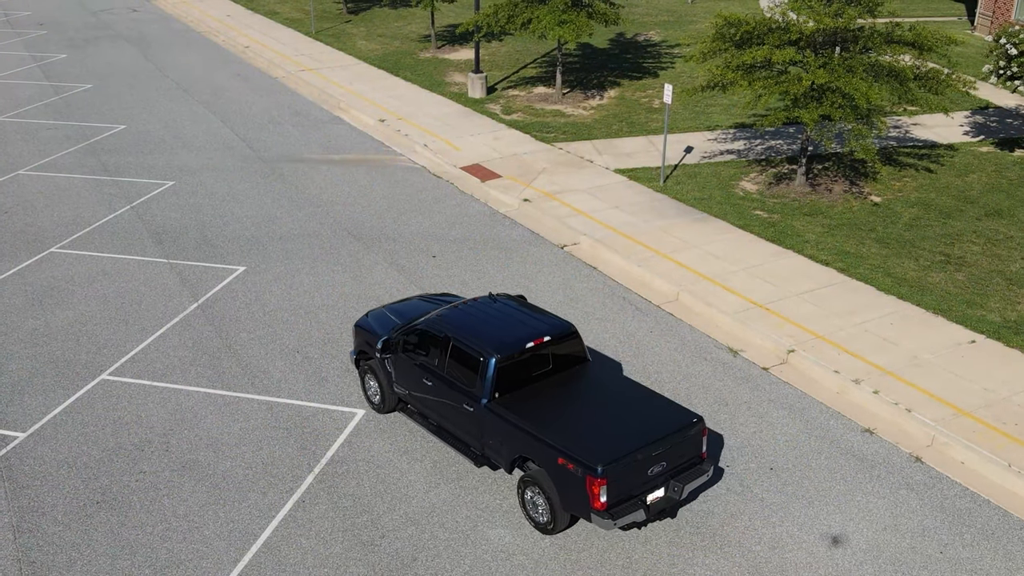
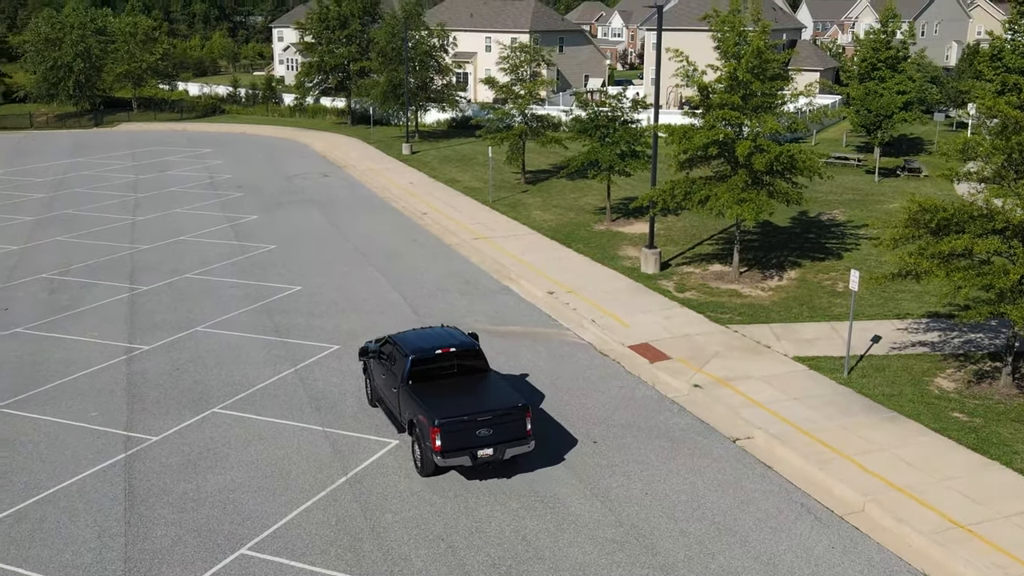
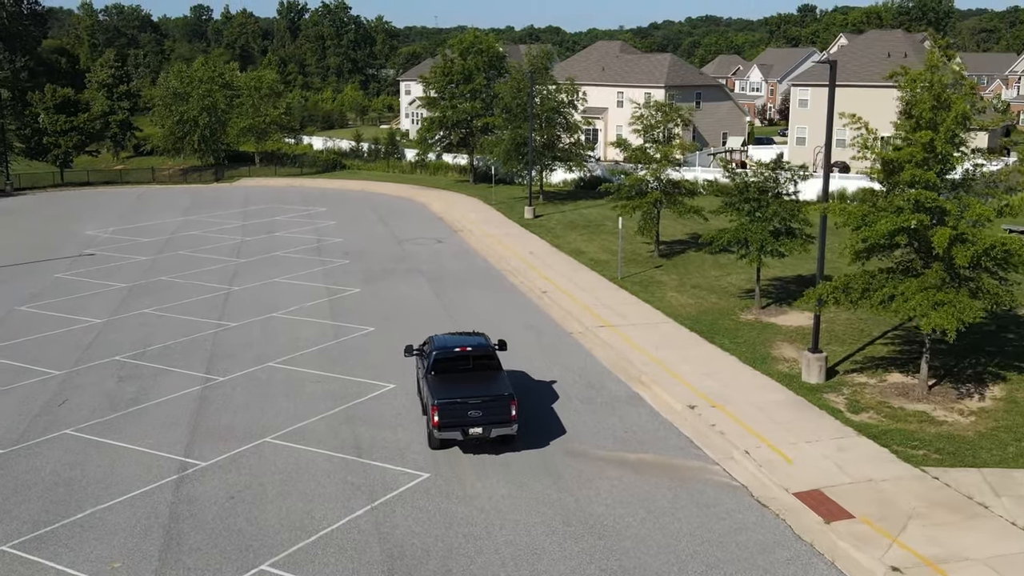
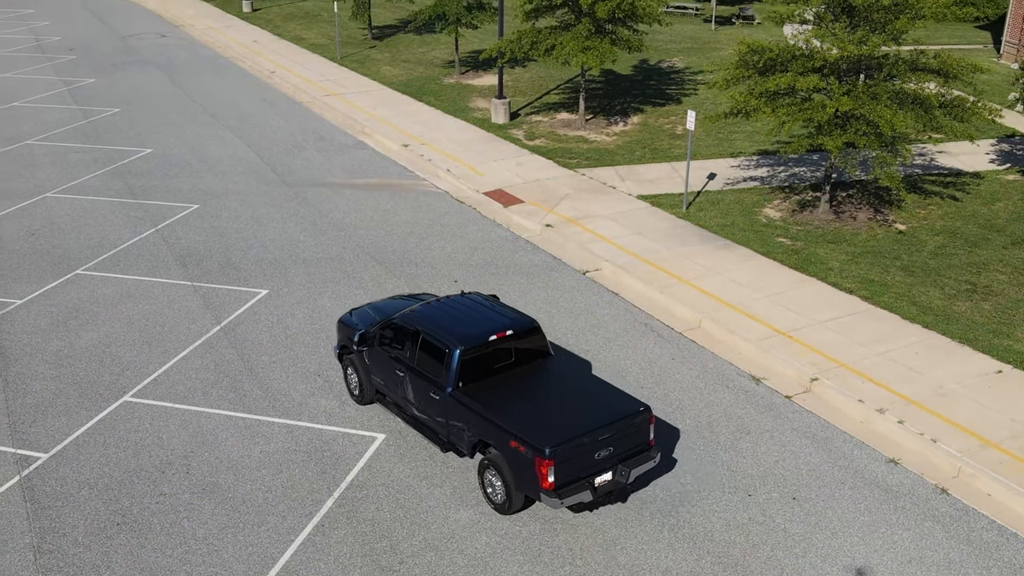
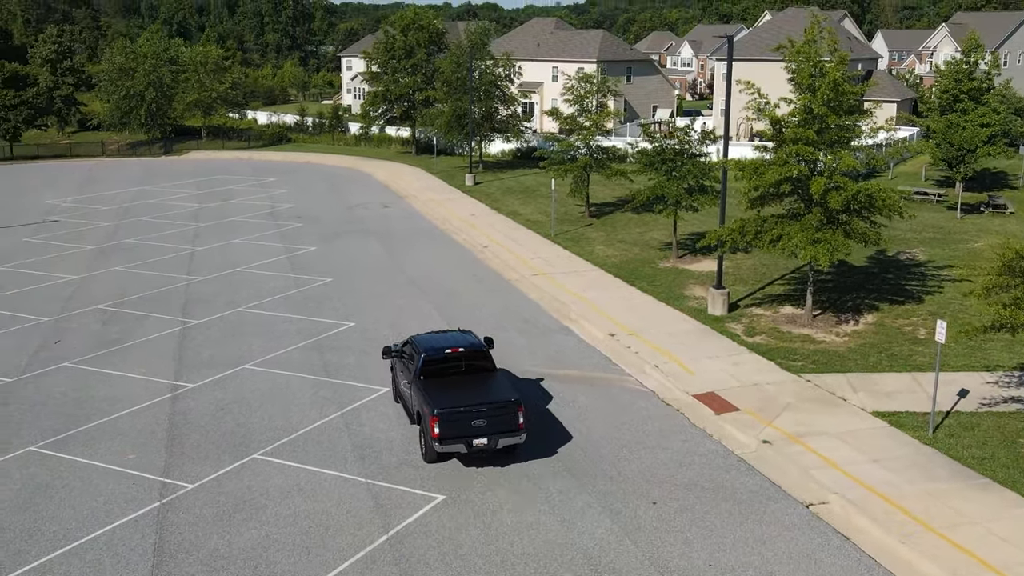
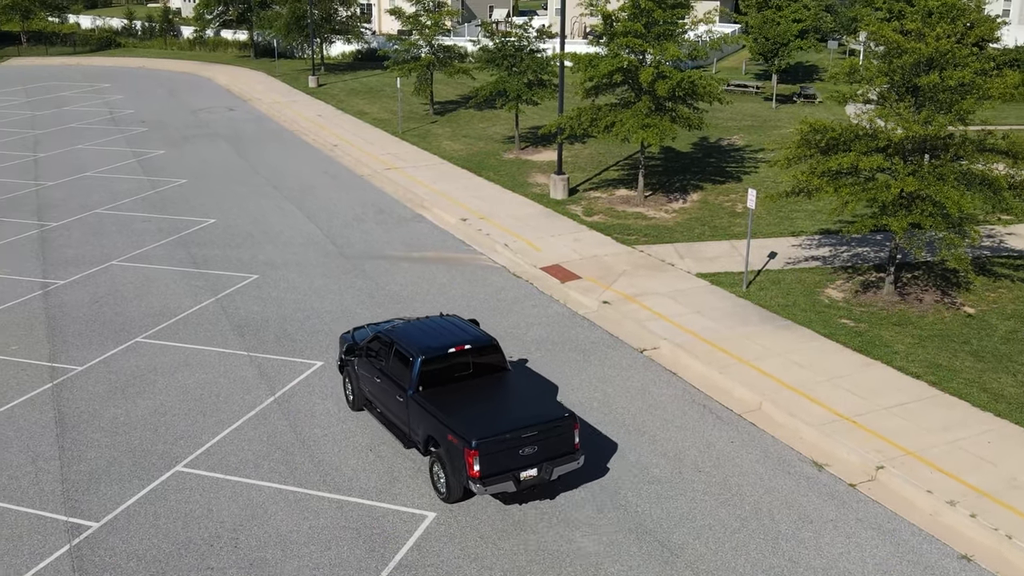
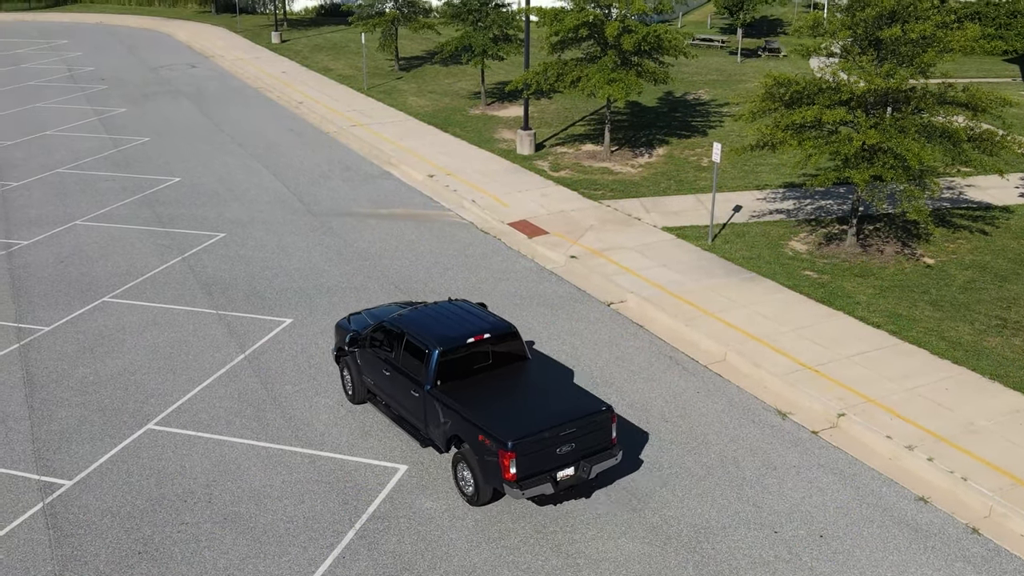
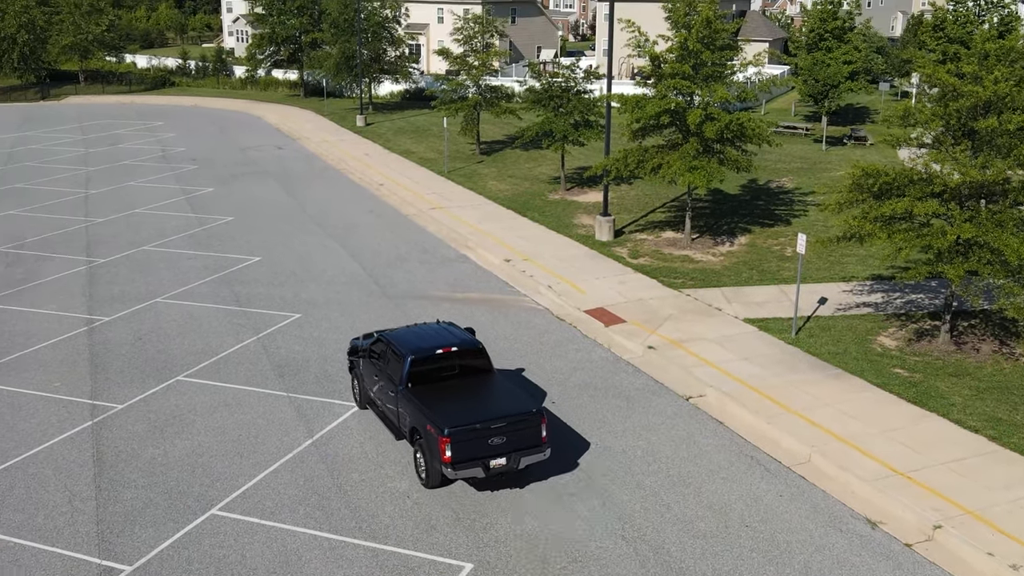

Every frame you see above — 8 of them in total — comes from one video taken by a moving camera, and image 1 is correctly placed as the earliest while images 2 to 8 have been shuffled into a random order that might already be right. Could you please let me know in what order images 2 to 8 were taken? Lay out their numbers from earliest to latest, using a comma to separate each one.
4, 7, 6, 8, 2, 5, 3
